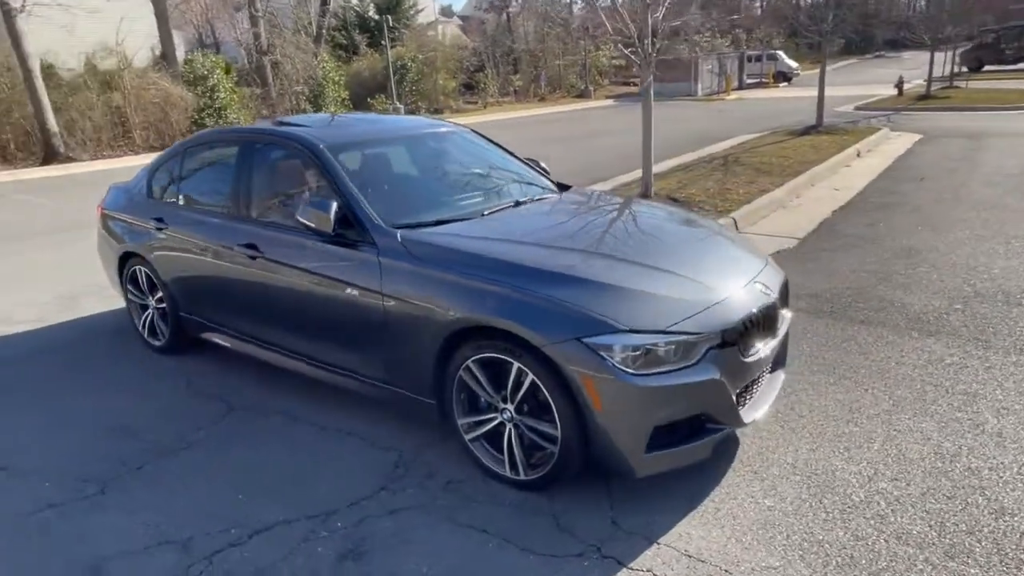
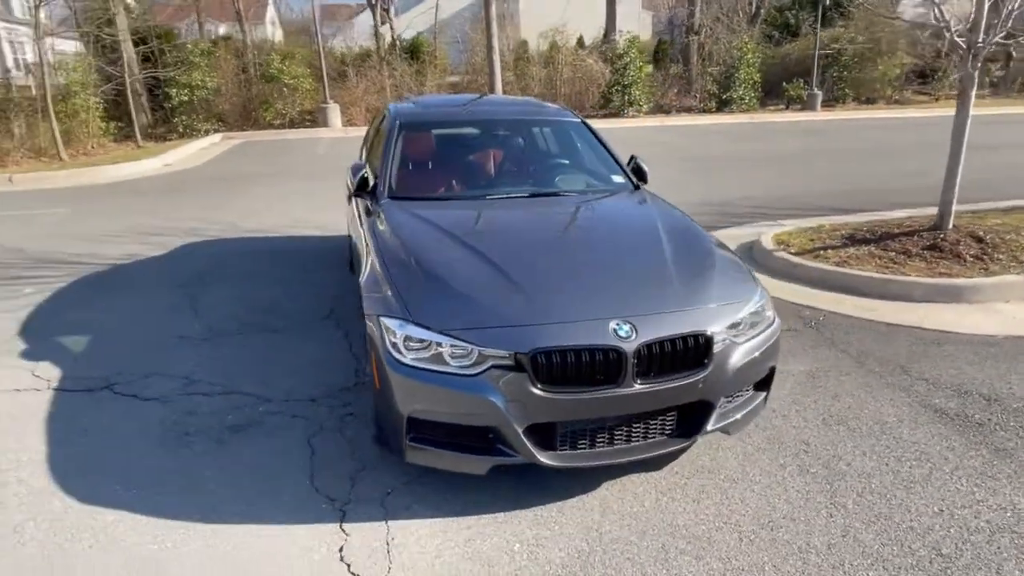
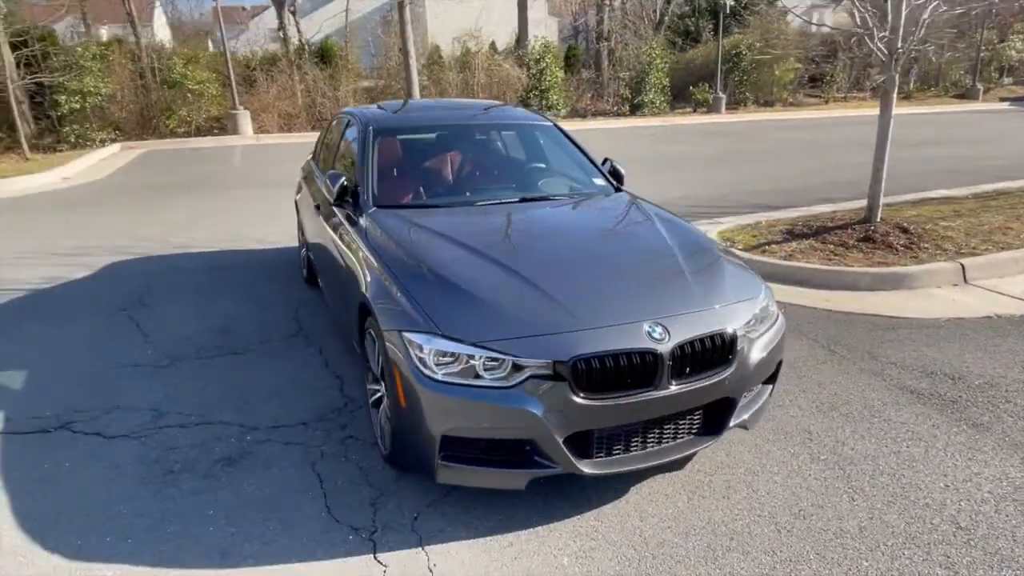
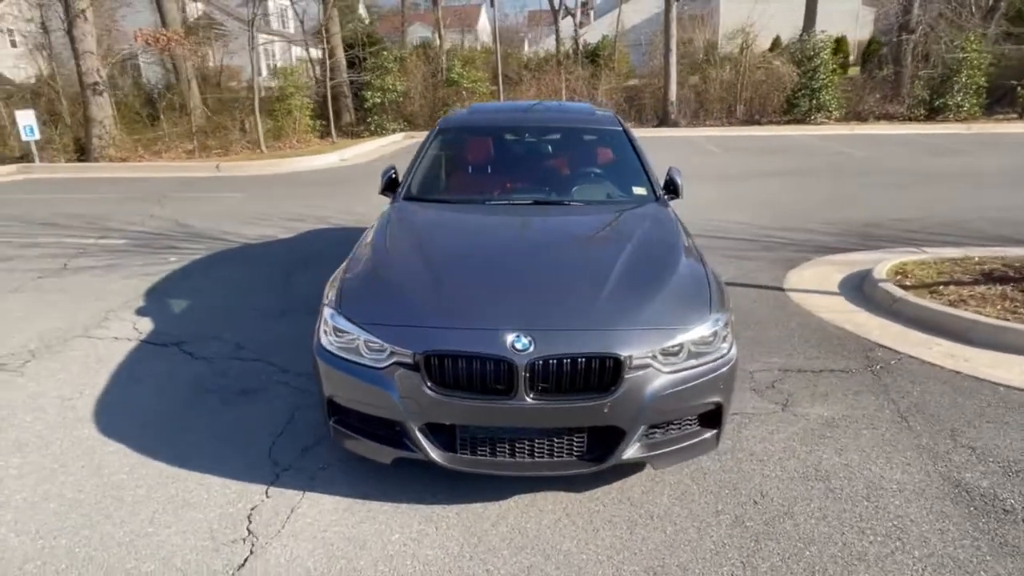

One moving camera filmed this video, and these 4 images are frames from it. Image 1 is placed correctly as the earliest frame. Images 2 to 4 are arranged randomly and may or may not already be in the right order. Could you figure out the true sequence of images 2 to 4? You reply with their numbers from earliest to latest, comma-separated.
3, 2, 4
